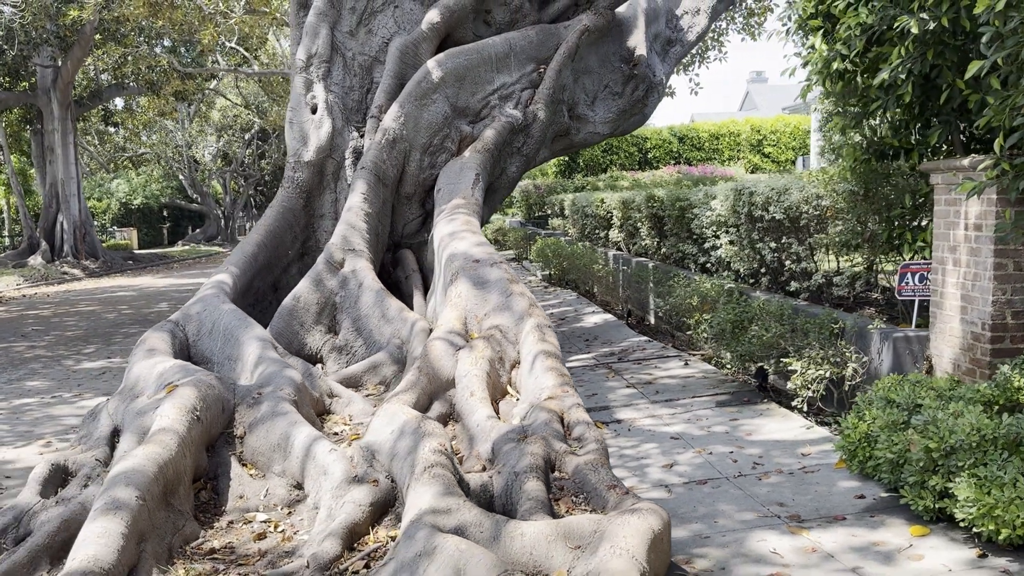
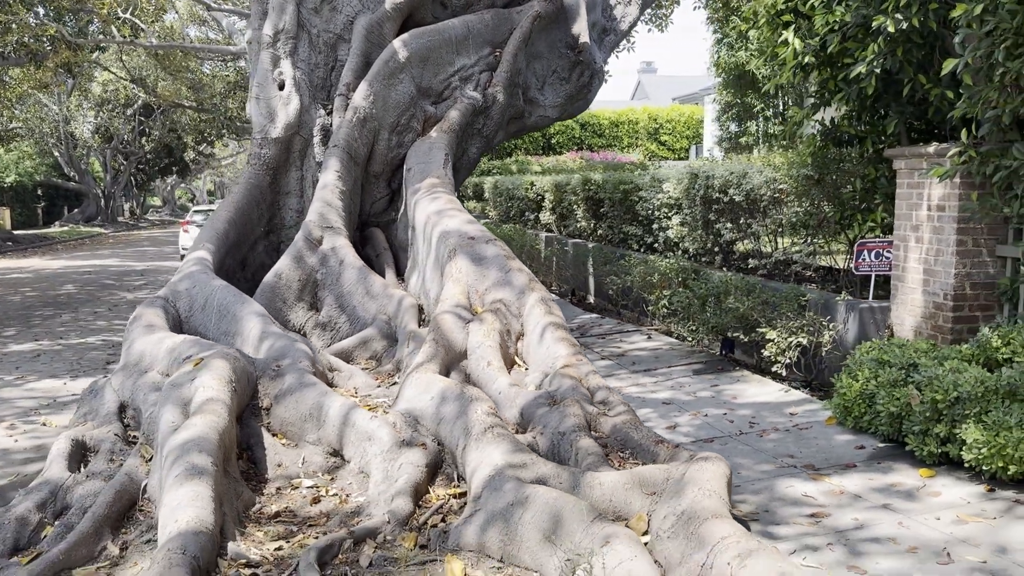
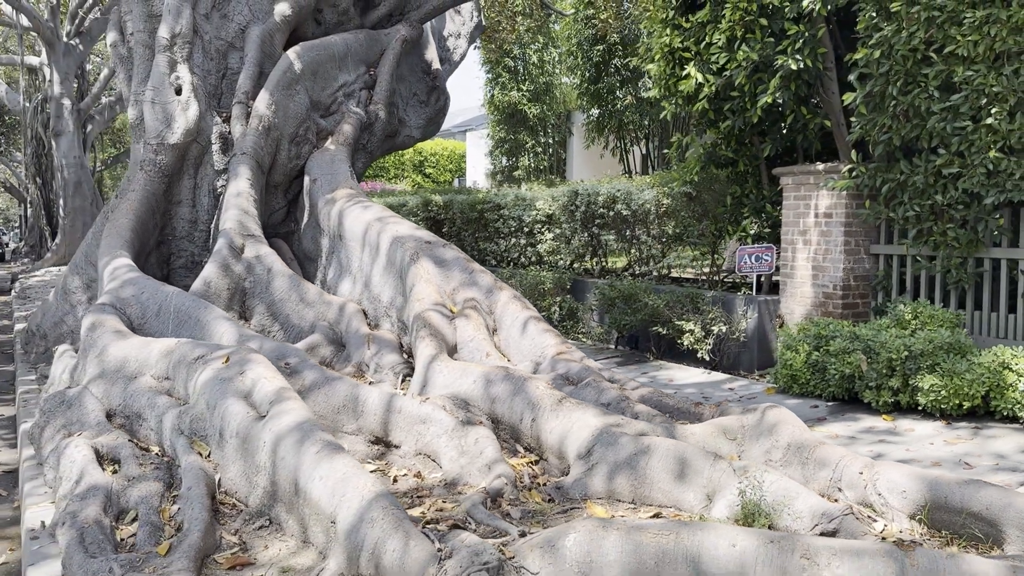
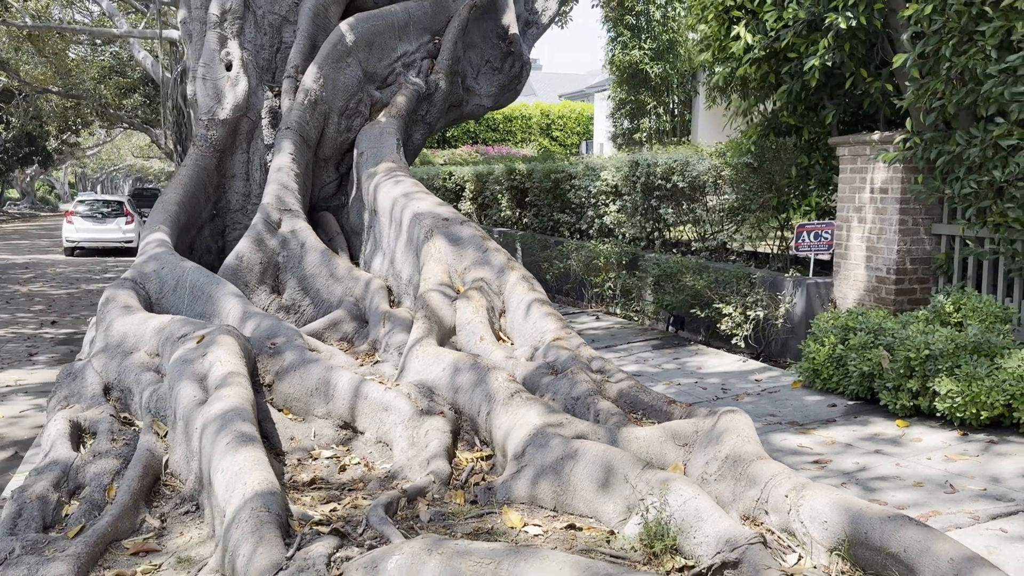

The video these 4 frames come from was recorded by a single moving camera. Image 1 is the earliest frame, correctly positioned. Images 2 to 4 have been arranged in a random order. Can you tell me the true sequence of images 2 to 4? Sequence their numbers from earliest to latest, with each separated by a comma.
2, 4, 3
